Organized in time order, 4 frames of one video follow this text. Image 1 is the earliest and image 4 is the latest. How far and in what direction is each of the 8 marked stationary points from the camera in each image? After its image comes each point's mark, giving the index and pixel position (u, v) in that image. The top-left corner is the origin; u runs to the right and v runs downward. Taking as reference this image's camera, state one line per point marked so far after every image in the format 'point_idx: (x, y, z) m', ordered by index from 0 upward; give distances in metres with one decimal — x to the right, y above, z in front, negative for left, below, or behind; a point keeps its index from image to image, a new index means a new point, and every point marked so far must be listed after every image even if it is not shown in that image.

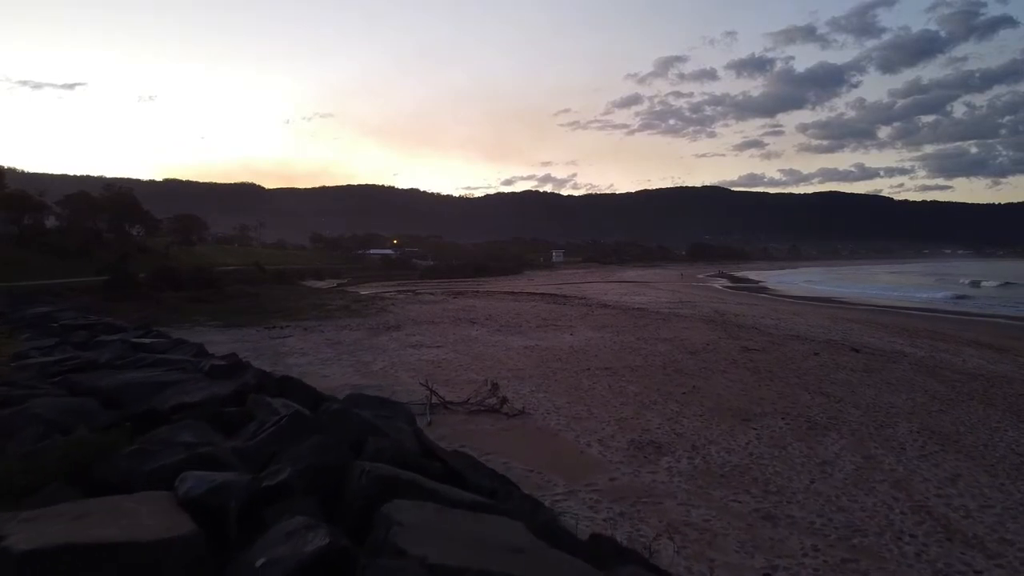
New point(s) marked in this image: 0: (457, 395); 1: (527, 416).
0: (-0.8, -1.5, +12.8) m
1: (+0.2, -1.6, +11.4) m
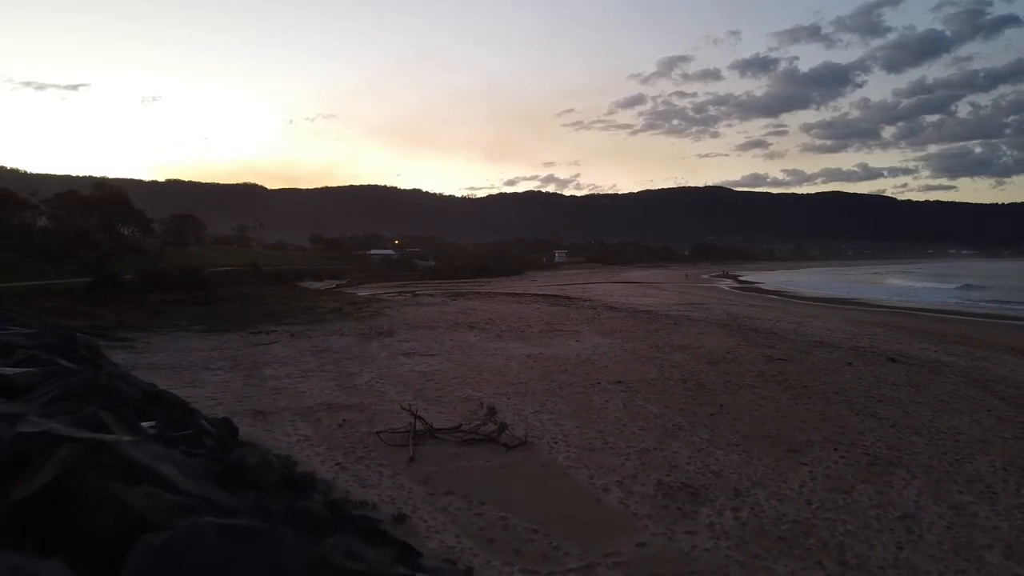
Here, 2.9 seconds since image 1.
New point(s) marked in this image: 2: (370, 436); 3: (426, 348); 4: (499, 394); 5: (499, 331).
0: (-0.8, -1.6, +10.5) m
1: (+0.2, -1.7, +9.1) m
2: (-1.6, -1.7, +9.6) m
3: (-1.6, -1.2, +16.1) m
4: (-0.2, -1.5, +12.0) m
5: (-0.3, -1.0, +18.6) m
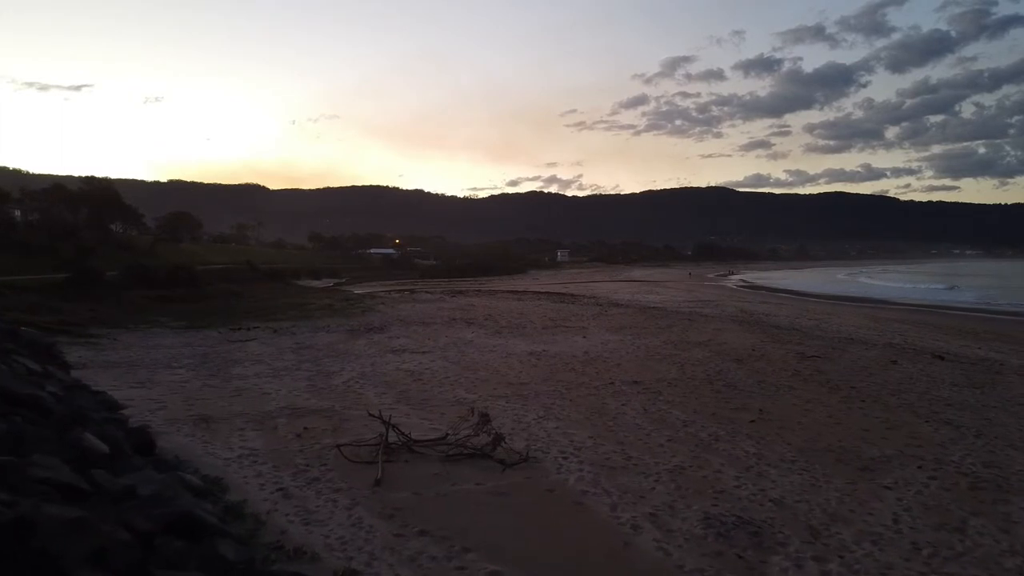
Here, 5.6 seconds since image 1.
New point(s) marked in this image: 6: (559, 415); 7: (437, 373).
0: (-0.8, -1.3, +7.9) m
1: (+0.2, -1.4, +6.5) m
2: (-1.6, -1.4, +7.1) m
3: (-1.6, -0.9, +13.6) m
4: (-0.2, -1.2, +9.4) m
5: (-0.3, -0.8, +16.1) m
6: (+0.5, -1.3, +8.5) m
7: (-1.0, -1.1, +10.9) m
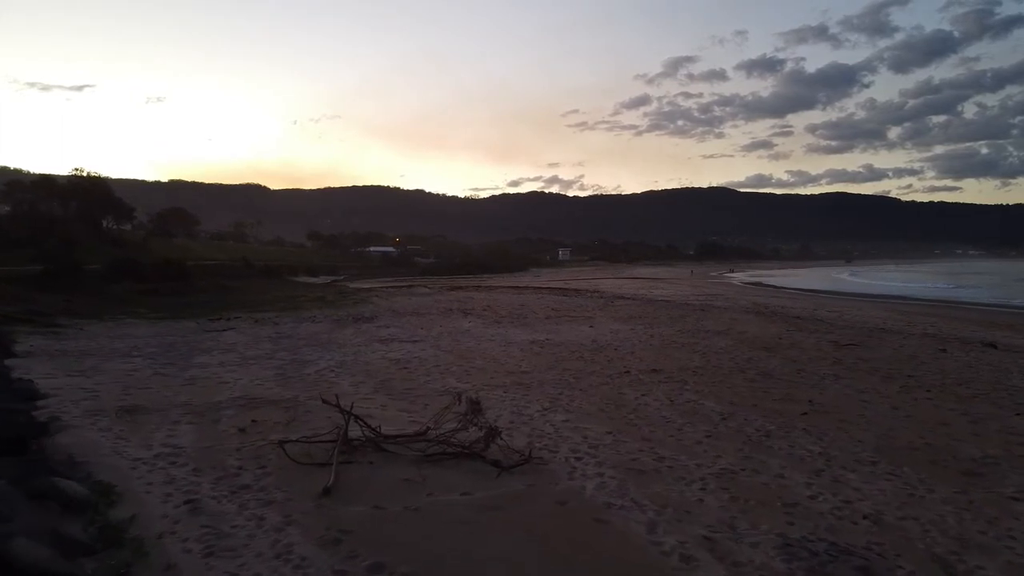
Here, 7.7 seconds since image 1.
0: (-0.8, -0.9, +5.7) m
1: (+0.1, -0.9, +4.3) m
2: (-1.6, -0.9, +4.8) m
3: (-1.6, -0.5, +11.3) m
4: (-0.2, -0.8, +7.2) m
5: (-0.3, -0.3, +13.8) m
6: (+0.5, -0.9, +6.3) m
7: (-1.0, -0.7, +8.7) m
